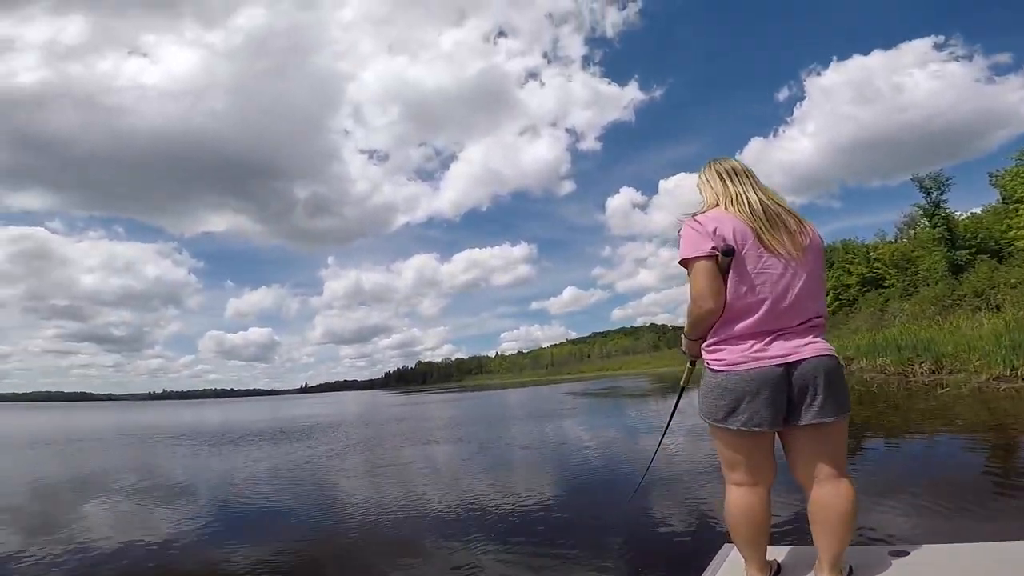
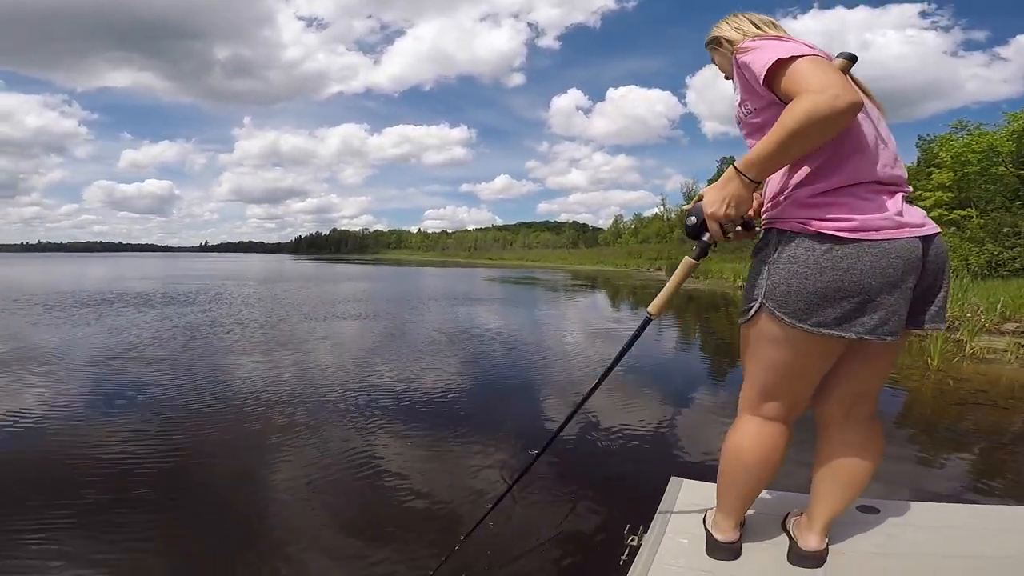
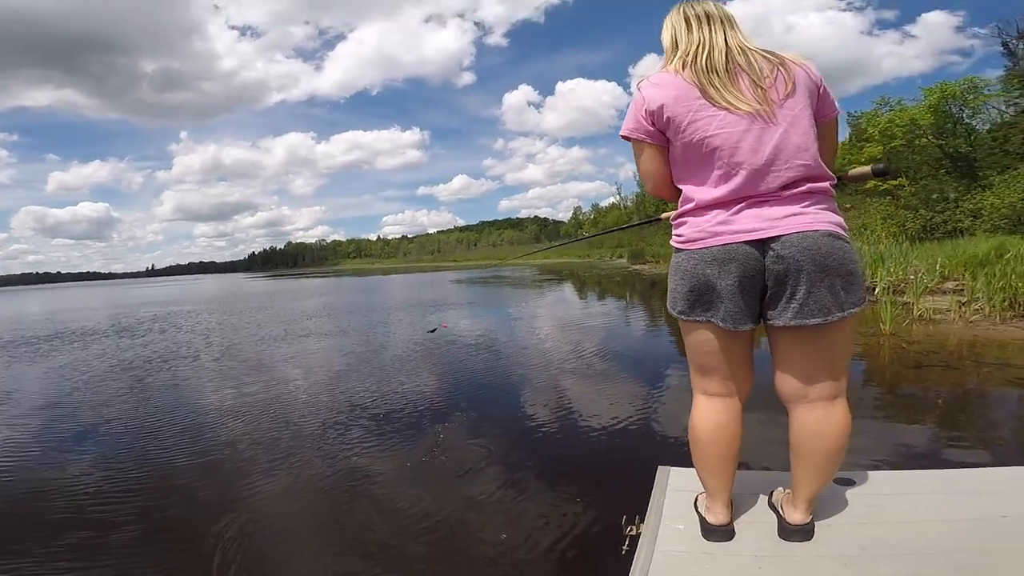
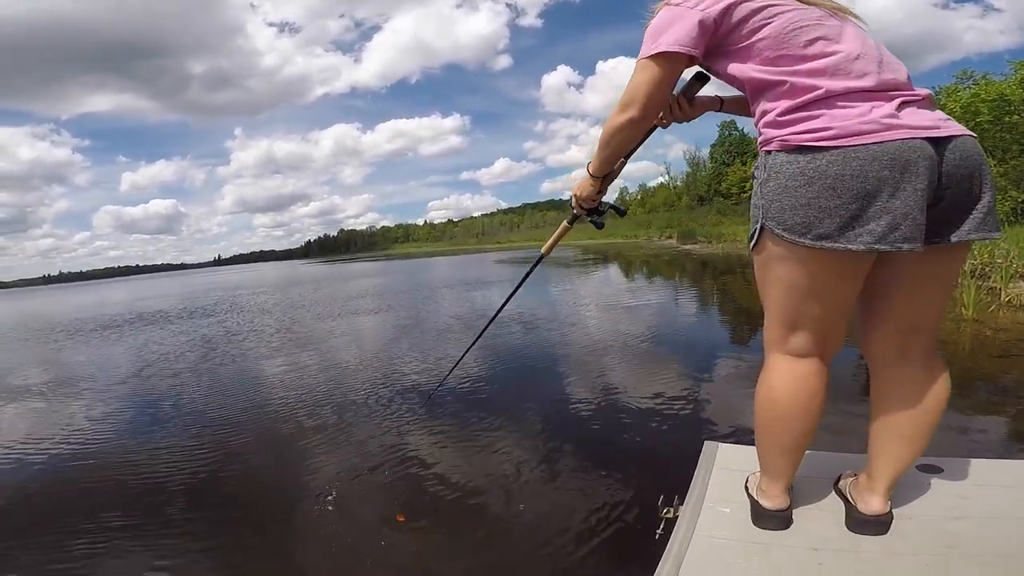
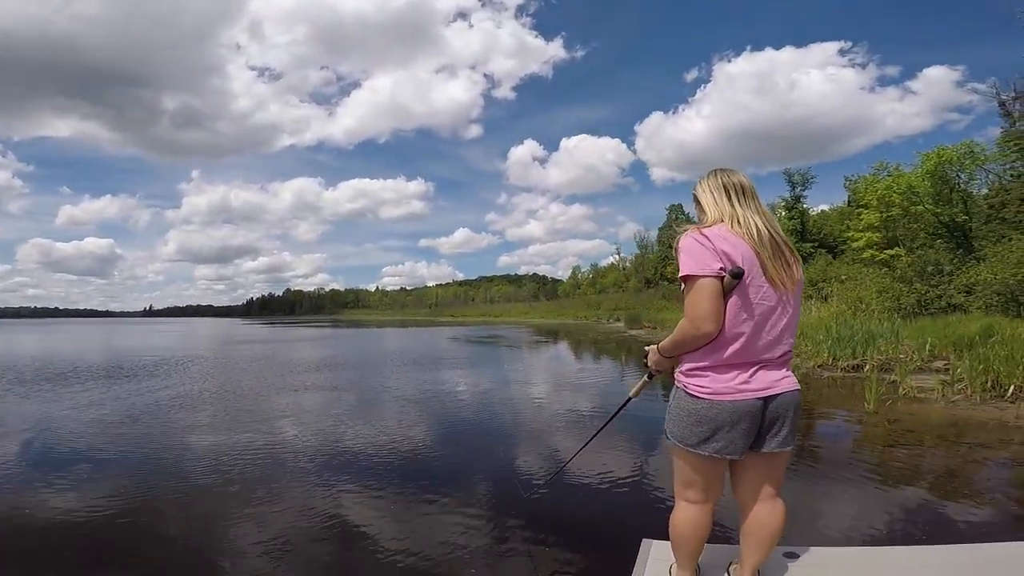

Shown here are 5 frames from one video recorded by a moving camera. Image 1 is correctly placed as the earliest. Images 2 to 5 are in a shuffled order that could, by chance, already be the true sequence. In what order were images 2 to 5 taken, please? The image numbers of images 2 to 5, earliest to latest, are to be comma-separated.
5, 2, 4, 3
